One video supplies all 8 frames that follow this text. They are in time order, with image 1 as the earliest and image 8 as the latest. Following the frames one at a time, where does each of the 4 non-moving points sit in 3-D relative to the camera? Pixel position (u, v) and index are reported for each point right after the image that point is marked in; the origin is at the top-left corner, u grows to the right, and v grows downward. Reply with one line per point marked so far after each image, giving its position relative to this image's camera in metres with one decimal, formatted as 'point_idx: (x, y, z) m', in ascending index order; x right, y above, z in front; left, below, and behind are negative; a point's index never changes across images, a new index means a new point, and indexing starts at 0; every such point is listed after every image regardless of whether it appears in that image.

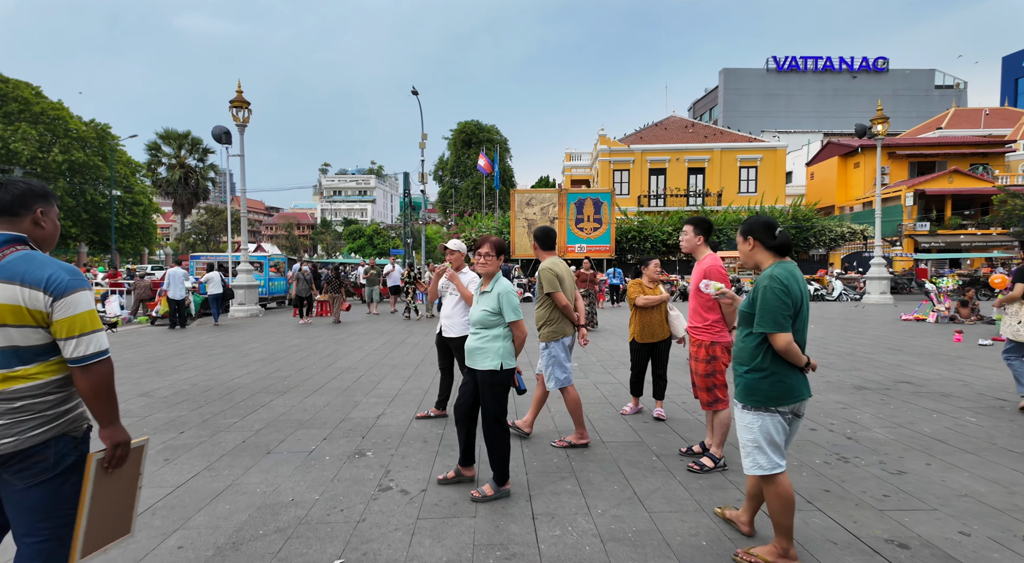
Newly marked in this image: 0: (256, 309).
0: (-7.9, -0.9, +17.3) m
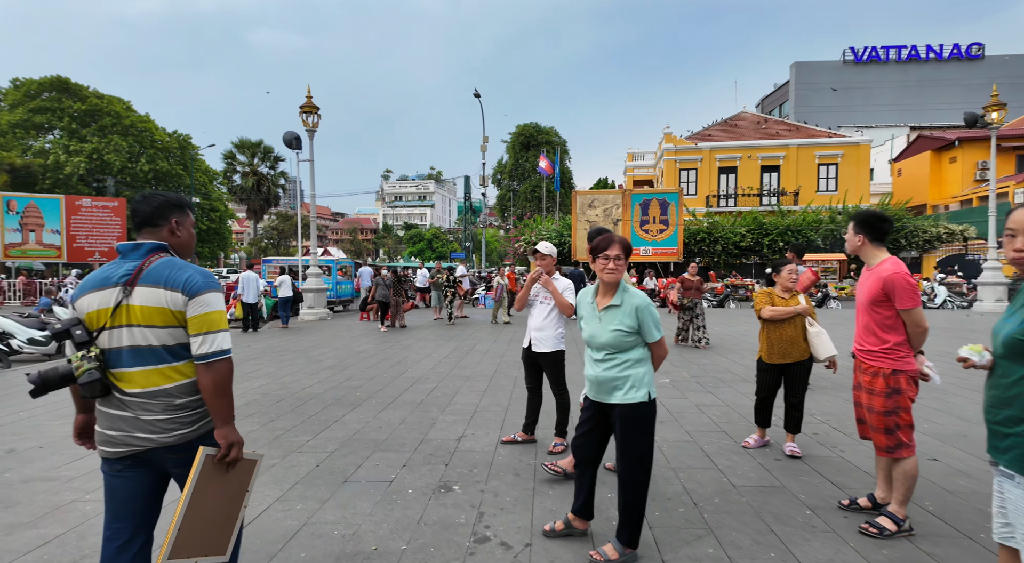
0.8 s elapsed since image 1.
0: (-5.8, -1.0, +17.5) m
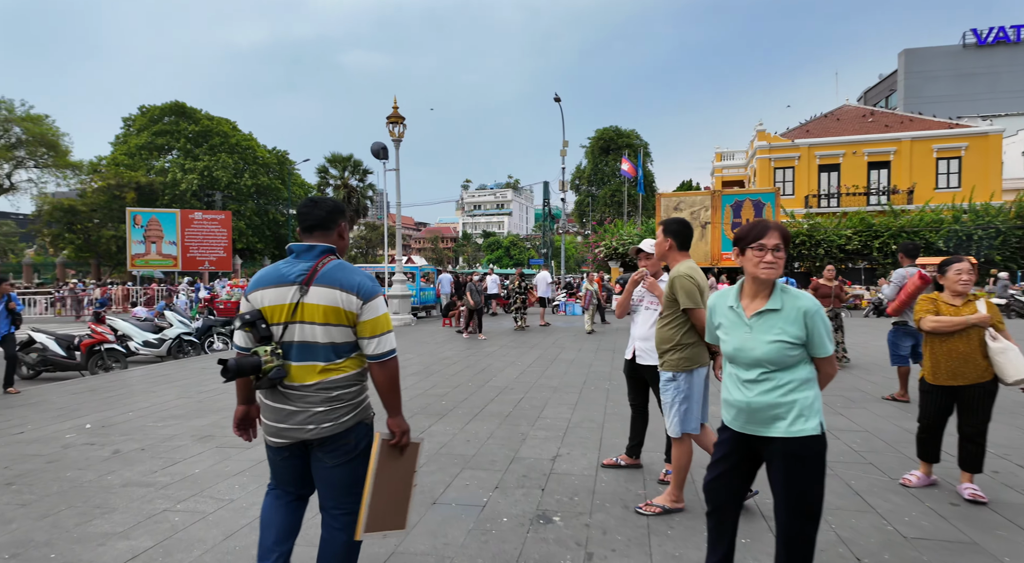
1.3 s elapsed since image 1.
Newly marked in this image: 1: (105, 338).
0: (-3.3, -1.2, +17.7) m
1: (-6.9, -0.9, +9.6) m
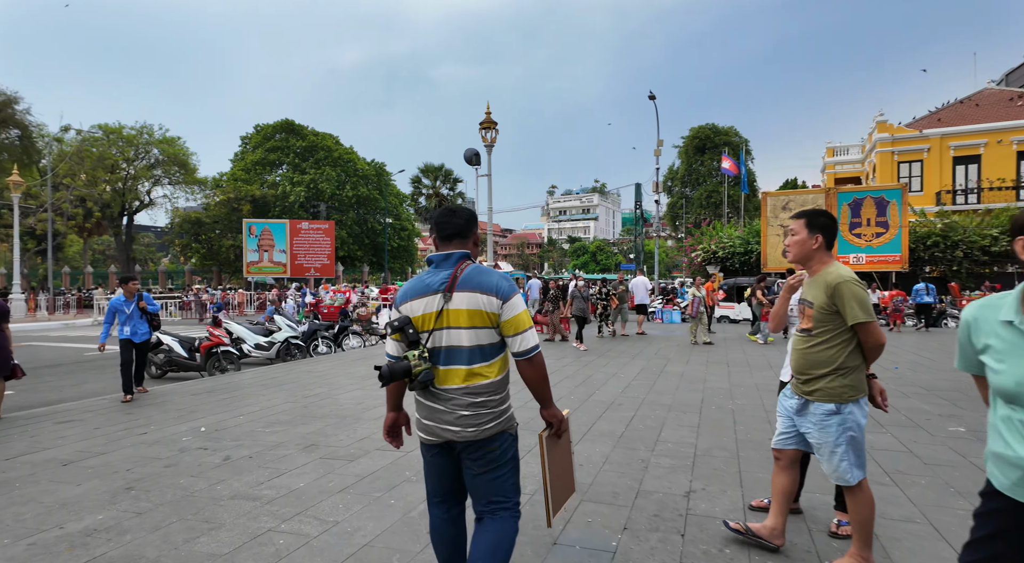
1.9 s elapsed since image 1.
0: (-0.3, -1.3, +17.5) m
1: (-5.2, -1.0, +10.1) m
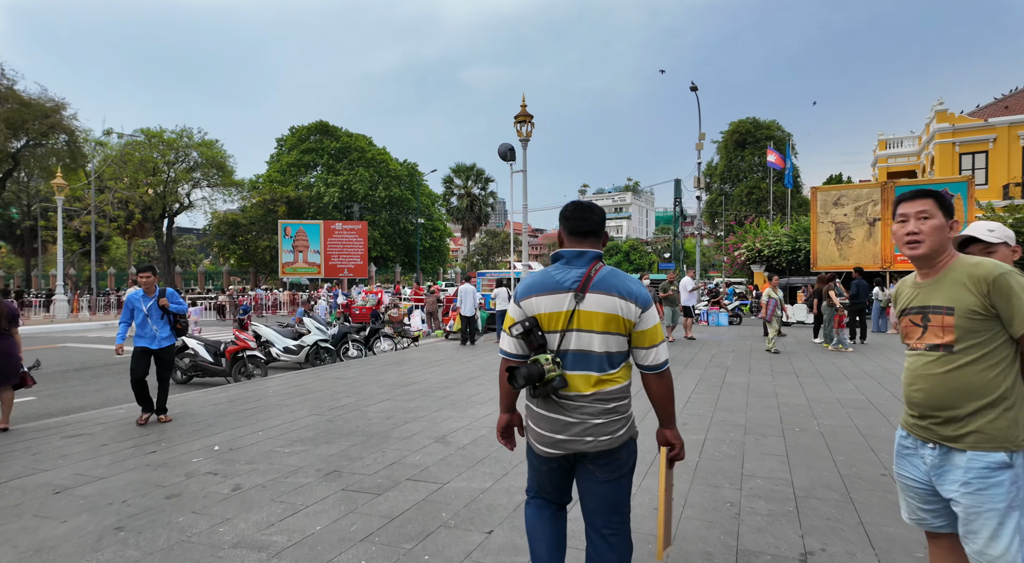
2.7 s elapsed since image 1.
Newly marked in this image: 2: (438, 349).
0: (+0.8, -1.4, +16.7) m
1: (-4.5, -1.1, +9.6) m
2: (-1.8, -1.6, +13.5) m
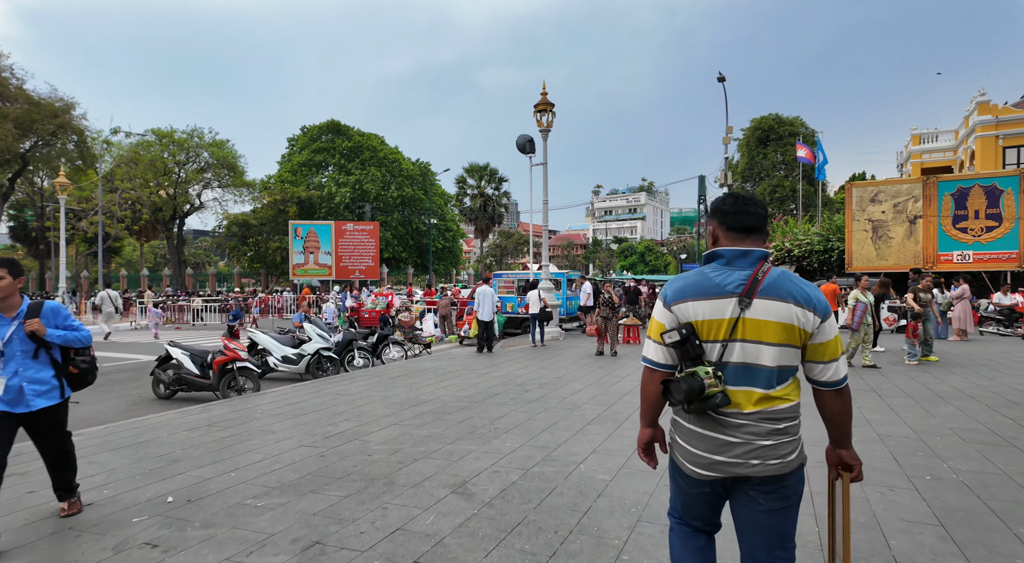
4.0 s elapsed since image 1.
0: (+1.3, -1.4, +15.5) m
1: (-4.1, -1.1, +8.5) m
2: (-1.3, -1.6, +12.2) m
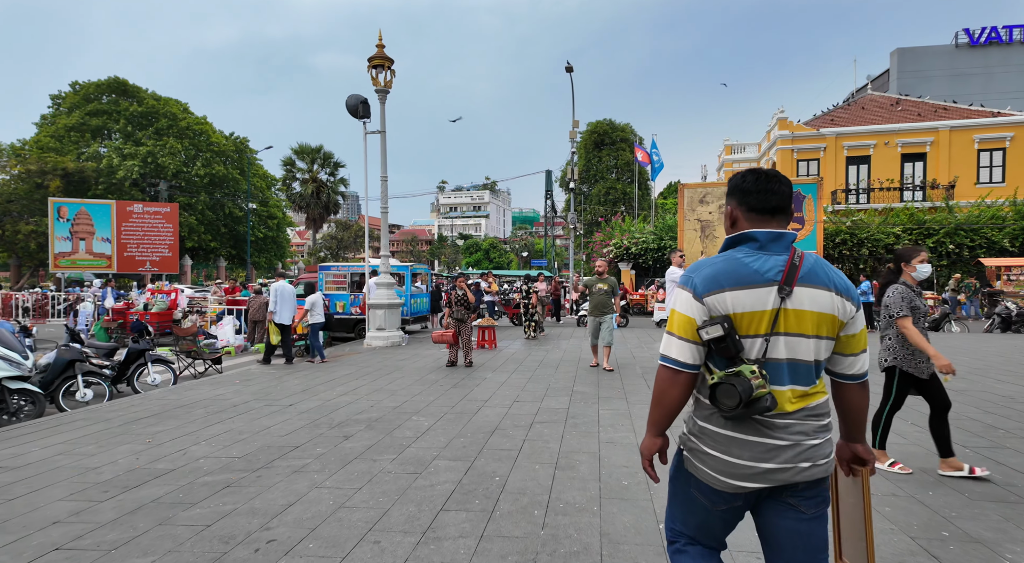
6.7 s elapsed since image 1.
0: (-2.6, -1.3, +12.8) m
1: (-5.8, -1.0, +4.6) m
2: (-4.2, -1.5, +9.0) m
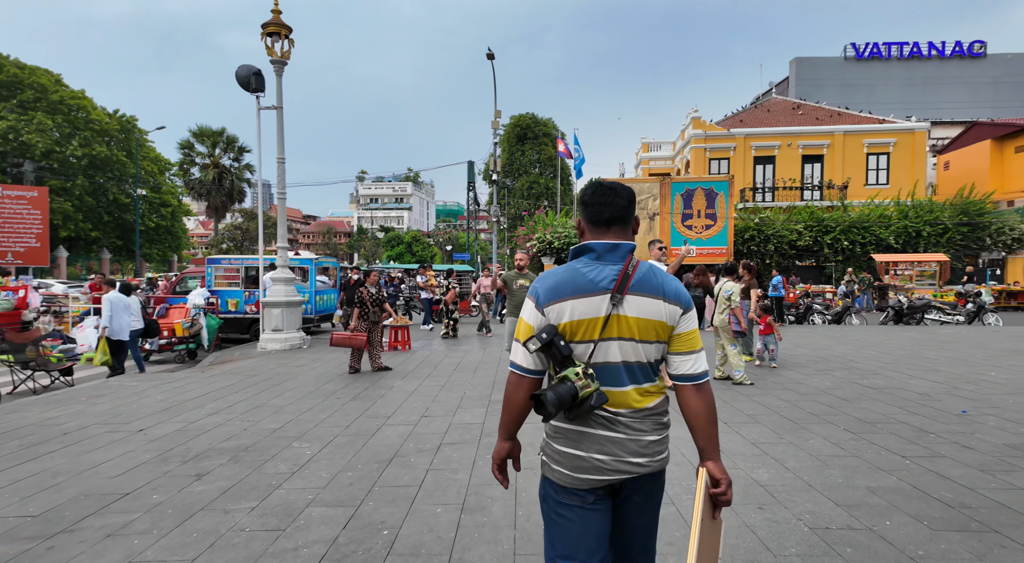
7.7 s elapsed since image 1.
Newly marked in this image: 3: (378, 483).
0: (-4.3, -1.2, +11.5) m
1: (-6.5, -1.0, +2.9) m
2: (-5.4, -1.4, +7.5) m
3: (-0.9, -1.4, +4.1) m
